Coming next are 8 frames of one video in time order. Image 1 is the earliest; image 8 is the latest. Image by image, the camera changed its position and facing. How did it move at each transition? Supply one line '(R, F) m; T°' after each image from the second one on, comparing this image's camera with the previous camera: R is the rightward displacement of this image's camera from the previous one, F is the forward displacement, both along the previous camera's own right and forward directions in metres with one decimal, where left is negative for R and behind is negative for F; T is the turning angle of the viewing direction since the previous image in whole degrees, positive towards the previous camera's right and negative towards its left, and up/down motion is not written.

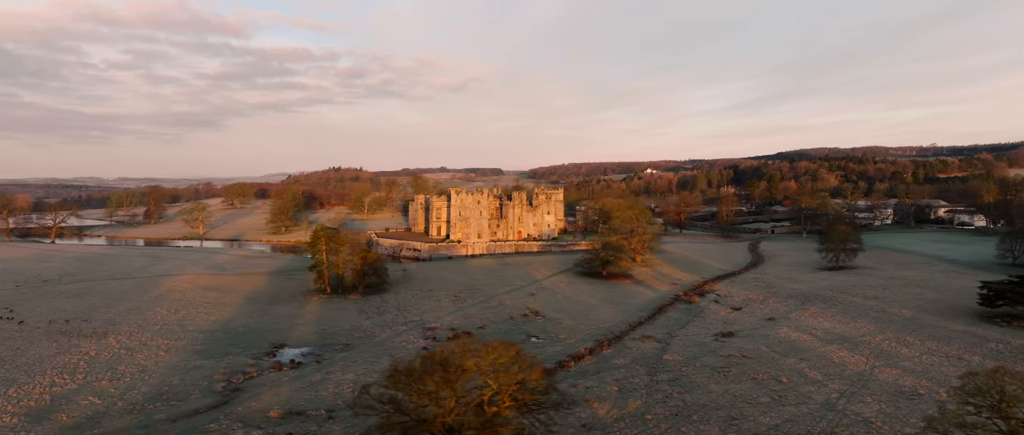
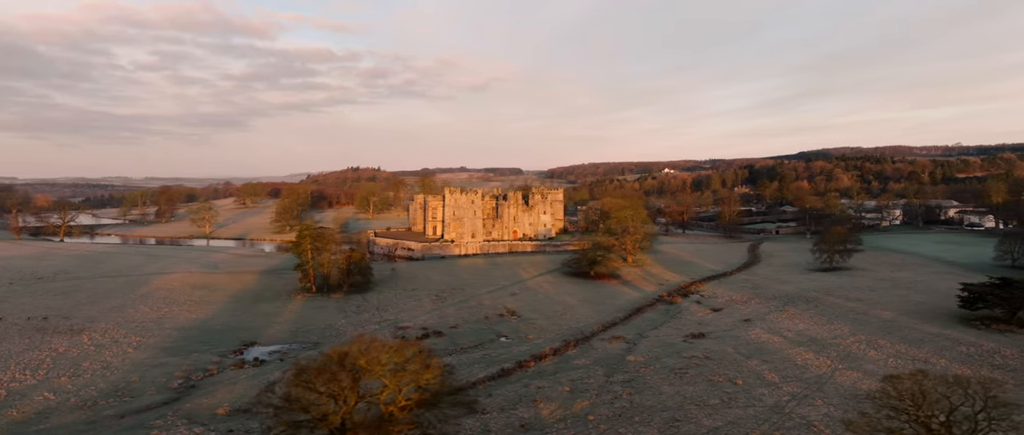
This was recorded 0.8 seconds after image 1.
(+2.1, 0.0) m; -2°
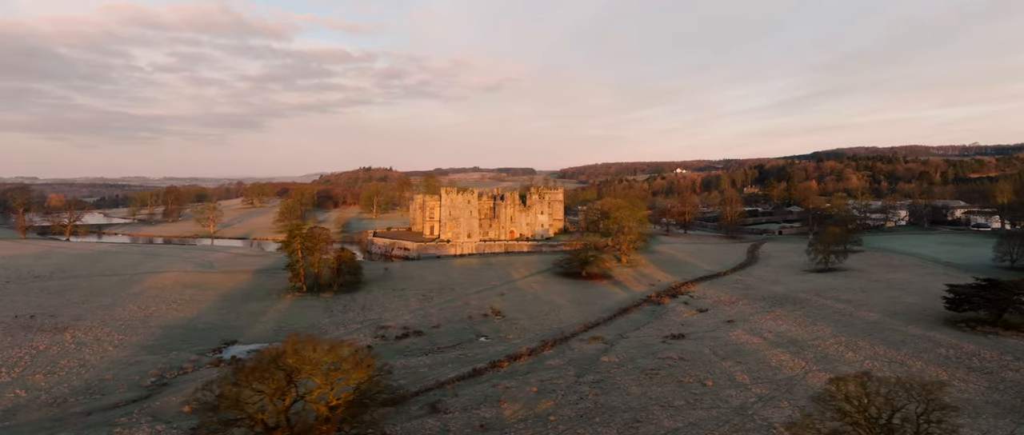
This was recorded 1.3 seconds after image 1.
(+1.4, 0.0) m; -1°
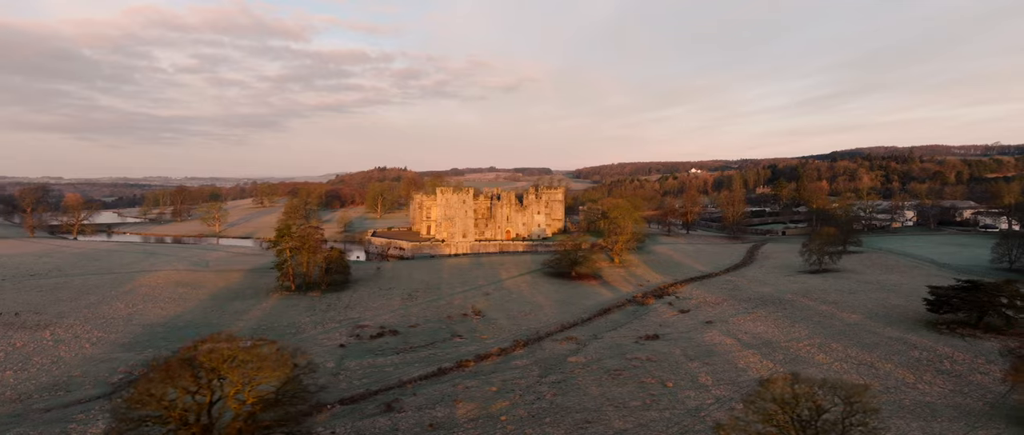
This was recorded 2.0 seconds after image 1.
(+1.7, 0.0) m; -1°
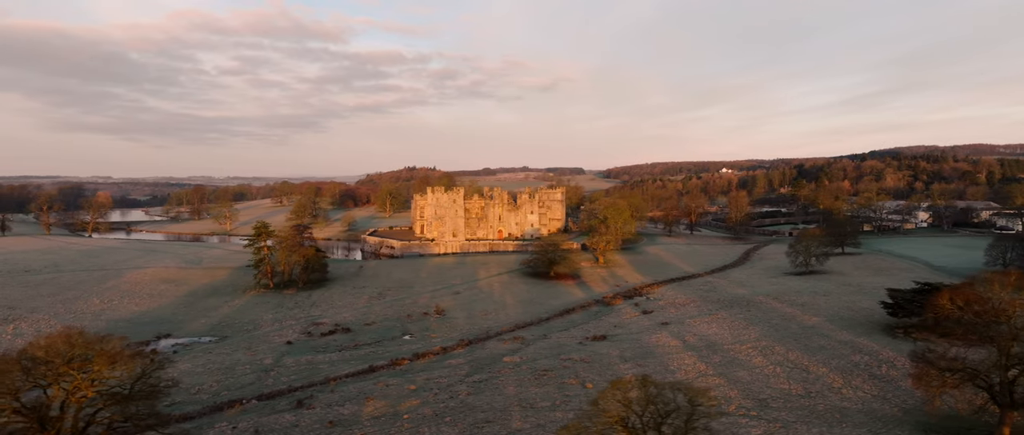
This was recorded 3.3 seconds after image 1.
(+3.4, +0.1) m; -3°
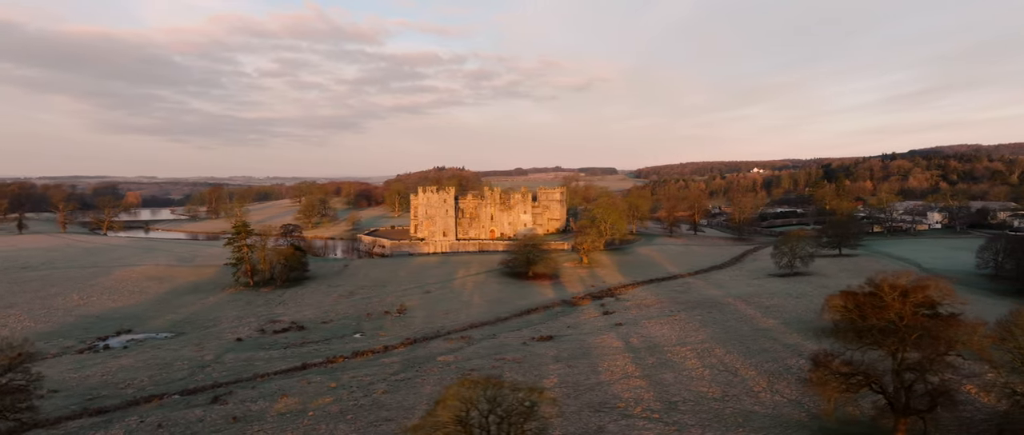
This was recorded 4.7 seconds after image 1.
(+3.4, +0.1) m; -3°
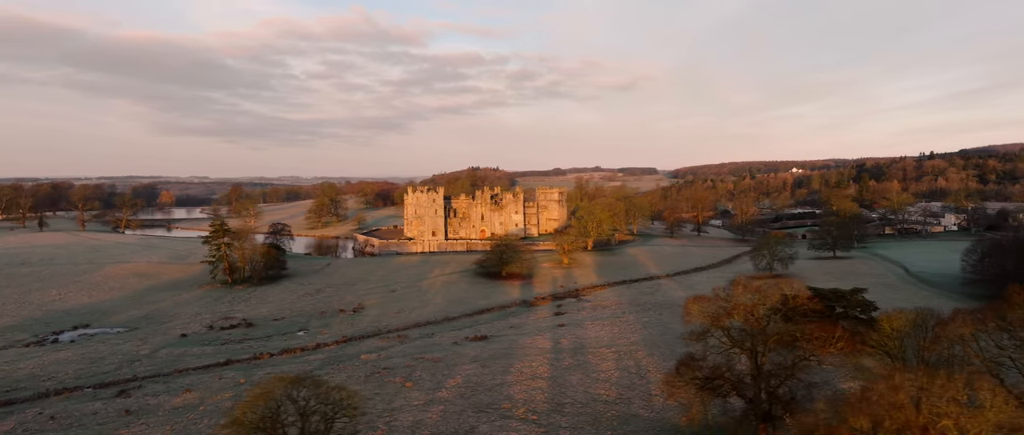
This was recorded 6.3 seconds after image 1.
(+4.1, +0.1) m; -3°
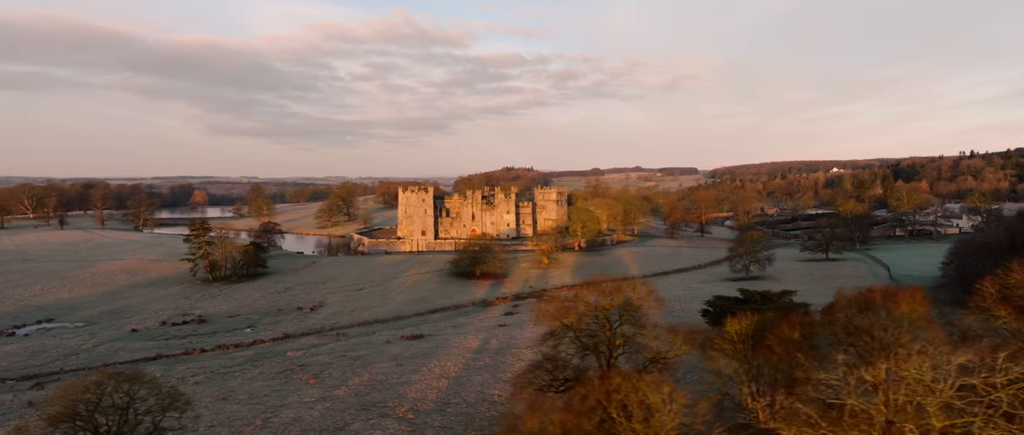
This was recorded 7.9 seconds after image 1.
(+4.1, +0.2) m; -3°
